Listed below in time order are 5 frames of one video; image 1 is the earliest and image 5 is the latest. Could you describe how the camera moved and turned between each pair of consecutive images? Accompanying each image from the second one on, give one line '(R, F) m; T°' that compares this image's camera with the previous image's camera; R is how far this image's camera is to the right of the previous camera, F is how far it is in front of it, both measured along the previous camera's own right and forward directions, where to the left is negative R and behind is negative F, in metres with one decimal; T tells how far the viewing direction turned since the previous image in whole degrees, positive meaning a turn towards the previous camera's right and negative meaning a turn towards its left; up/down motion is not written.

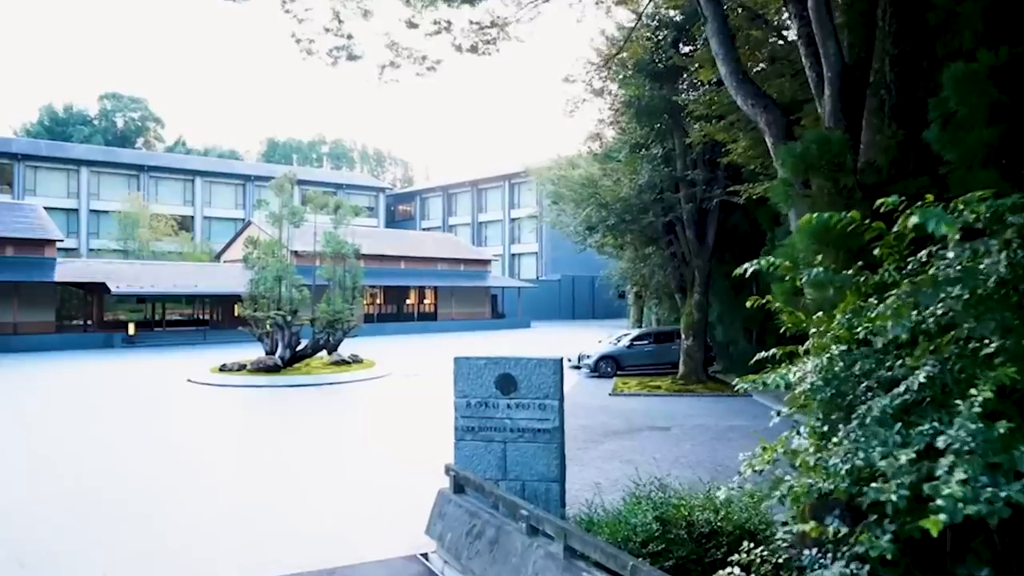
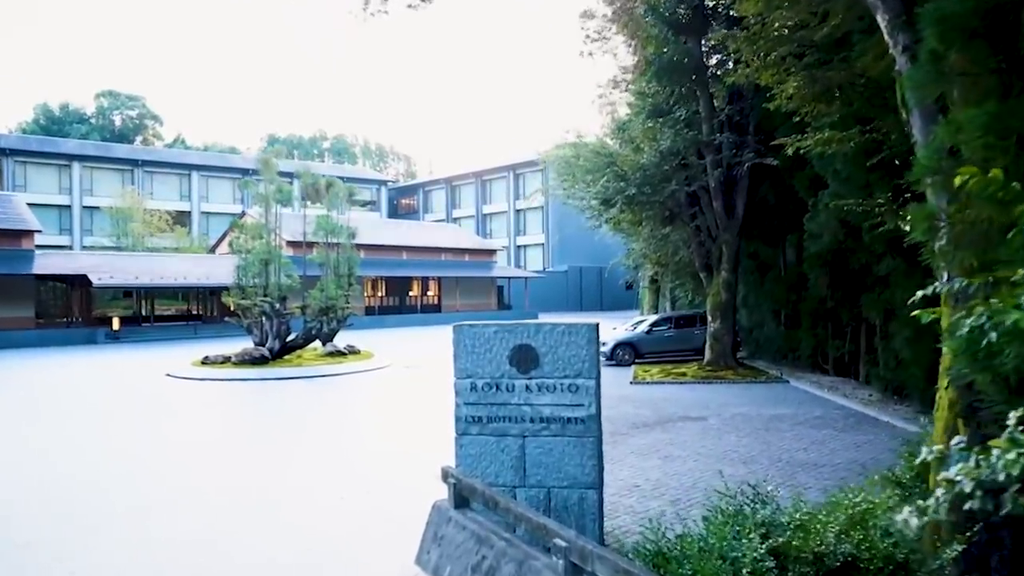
(-0.1, +1.6) m; 0°
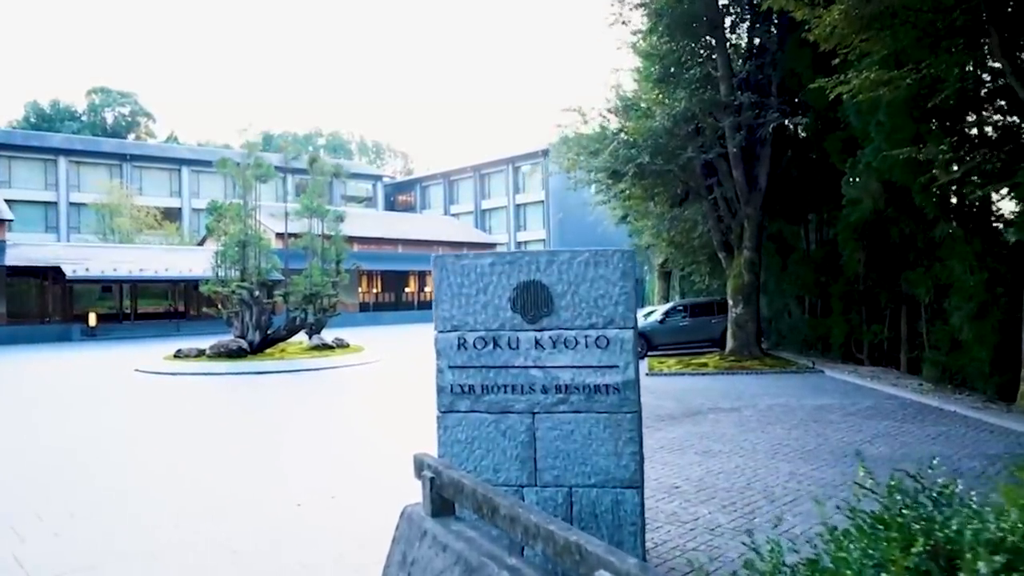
(0.0, +1.4) m; 0°
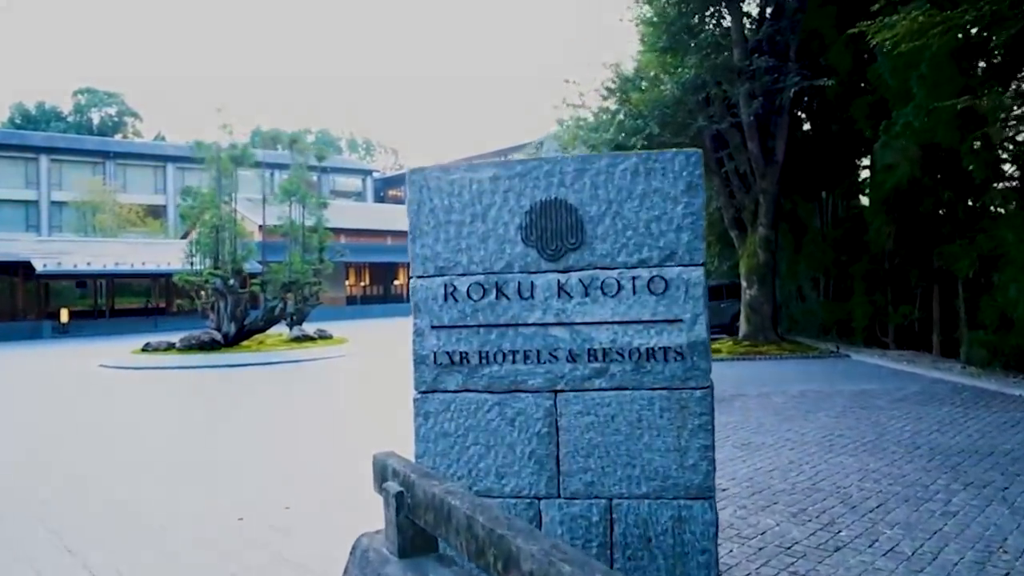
(-0.1, +1.1) m; 0°
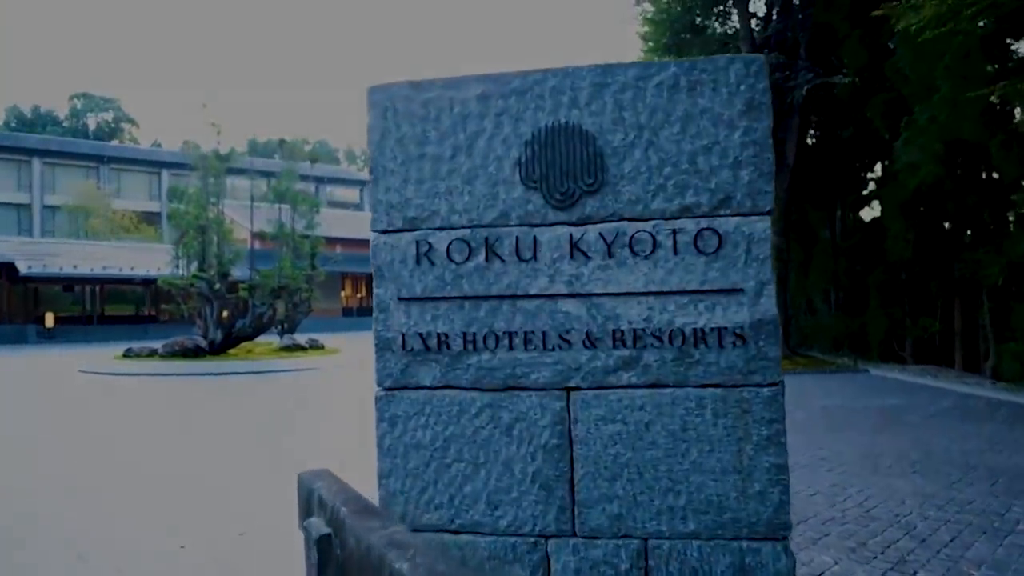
(0.0, +0.6) m; 0°
